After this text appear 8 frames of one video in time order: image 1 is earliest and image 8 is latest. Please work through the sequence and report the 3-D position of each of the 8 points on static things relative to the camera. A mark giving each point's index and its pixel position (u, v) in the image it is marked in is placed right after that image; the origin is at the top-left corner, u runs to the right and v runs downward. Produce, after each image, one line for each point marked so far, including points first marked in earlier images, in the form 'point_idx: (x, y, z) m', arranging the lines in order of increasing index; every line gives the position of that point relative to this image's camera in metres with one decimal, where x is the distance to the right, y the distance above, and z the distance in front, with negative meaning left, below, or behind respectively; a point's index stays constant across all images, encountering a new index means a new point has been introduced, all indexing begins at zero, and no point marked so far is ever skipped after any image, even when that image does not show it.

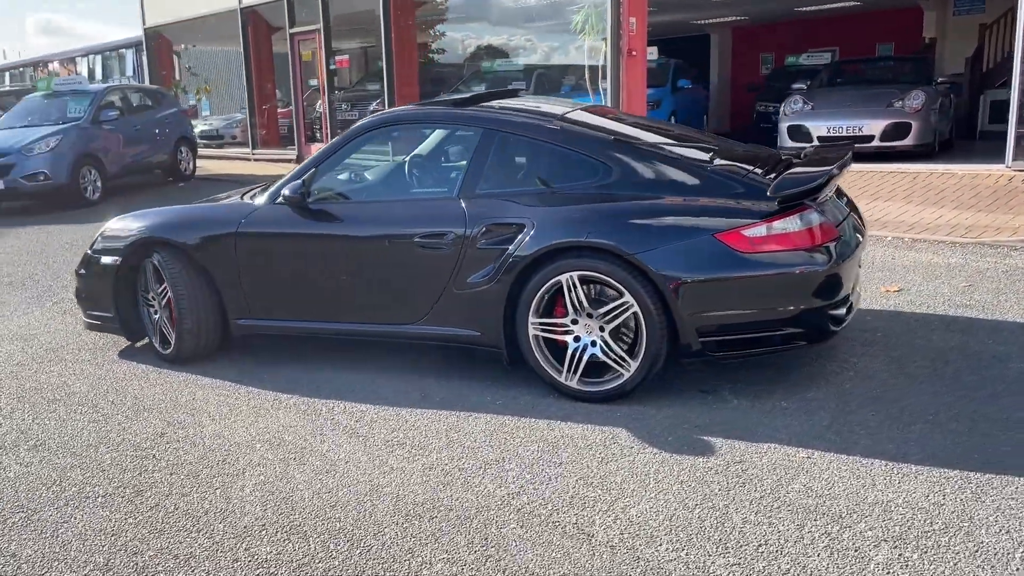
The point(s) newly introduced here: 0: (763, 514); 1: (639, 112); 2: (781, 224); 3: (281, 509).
0: (+0.9, -0.9, +3.3) m
1: (+2.1, +2.9, +14.4) m
2: (+1.3, +0.3, +4.2) m
3: (-1.0, -0.9, +3.6) m
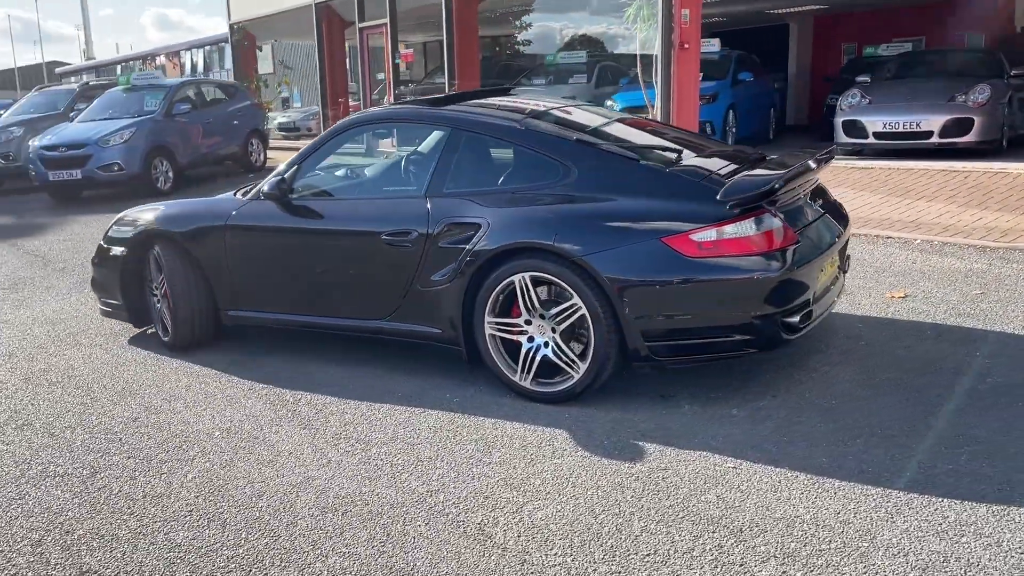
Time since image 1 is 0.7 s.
0: (+0.6, -0.9, +3.2) m
1: (+2.9, +3.0, +14.1) m
2: (+1.1, +0.3, +4.2) m
3: (-1.3, -0.9, +3.7) m
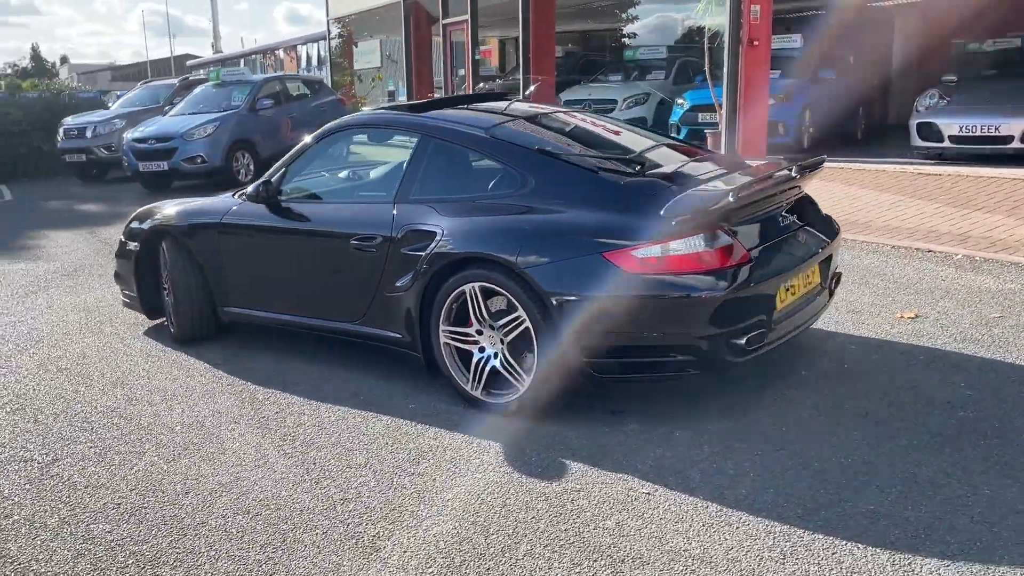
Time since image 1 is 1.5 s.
0: (+0.1, -1.0, +3.2) m
1: (+3.9, +2.9, +13.7) m
2: (+0.8, +0.2, +4.0) m
3: (-1.7, -0.9, +3.9) m
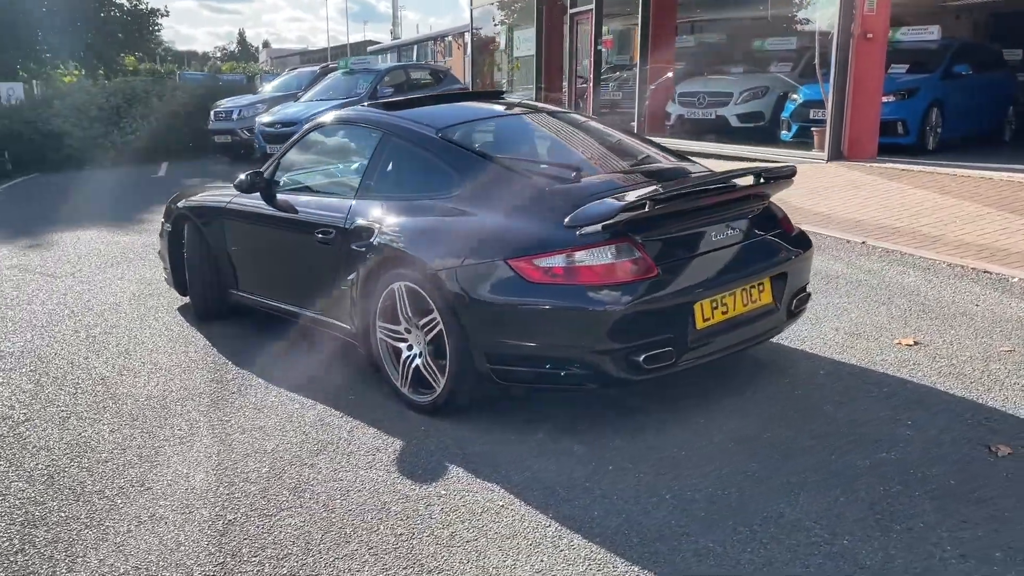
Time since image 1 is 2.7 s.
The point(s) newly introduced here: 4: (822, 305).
0: (-0.5, -1.0, +3.2) m
1: (+5.3, +2.7, +12.8) m
2: (+0.3, +0.2, +3.9) m
3: (-2.1, -0.8, +4.3) m
4: (+2.2, -0.1, +6.1) m
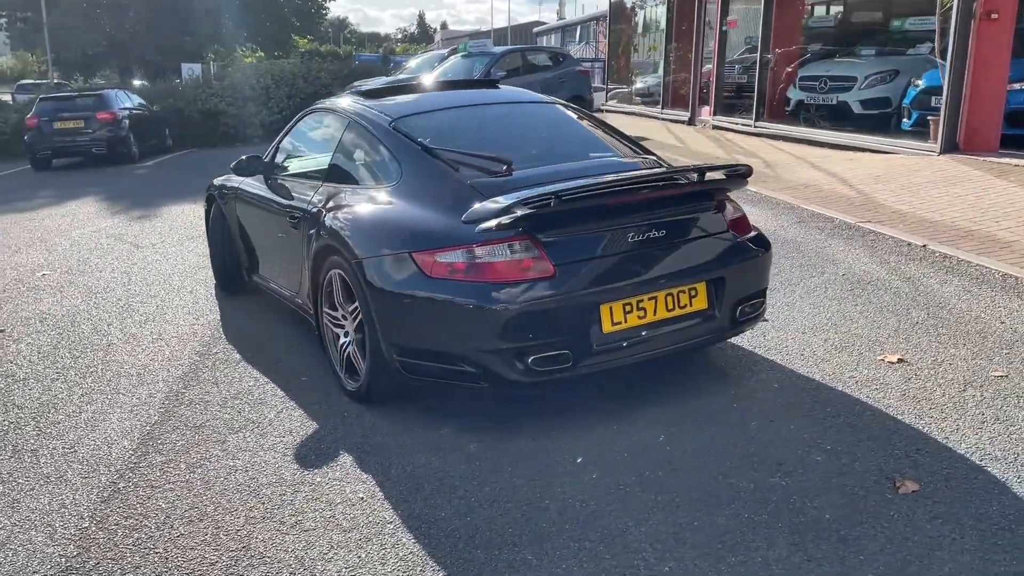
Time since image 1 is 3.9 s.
0: (-1.1, -0.9, +3.3) m
1: (+6.5, +2.7, +11.6) m
2: (-0.1, +0.2, +3.8) m
3: (-2.5, -0.7, +4.7) m
4: (+2.1, -0.2, +5.7) m
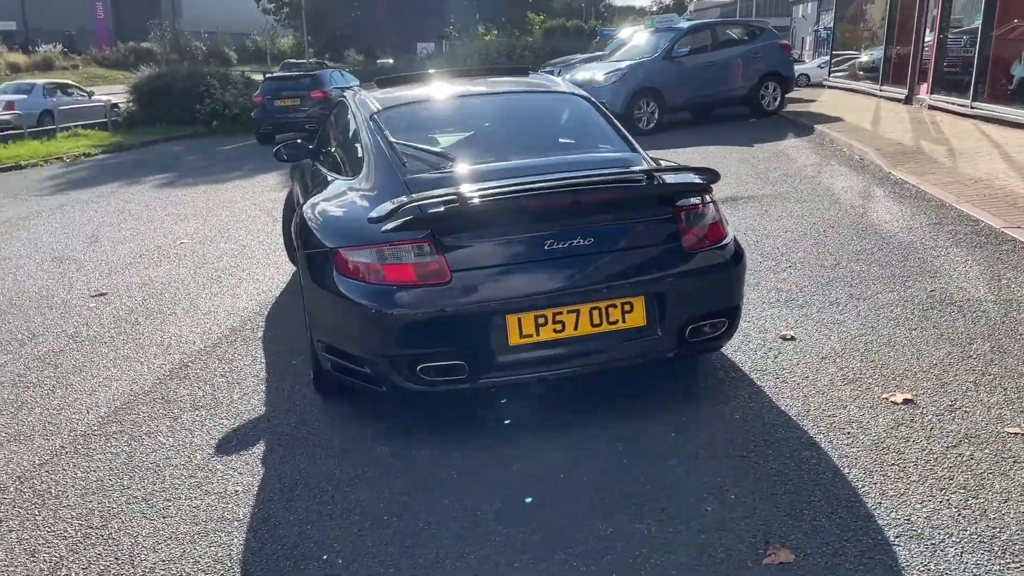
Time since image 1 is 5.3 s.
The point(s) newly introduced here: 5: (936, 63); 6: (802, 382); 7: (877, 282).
0: (-1.7, -0.9, +3.6) m
1: (+8.0, +2.4, +9.4) m
2: (-0.5, +0.2, +3.7) m
3: (-2.7, -0.5, +5.2) m
4: (+2.1, -0.3, +4.9) m
5: (+9.1, +4.8, +18.5) m
6: (+1.5, -0.5, +4.3) m
7: (+2.5, 0.0, +6.0) m
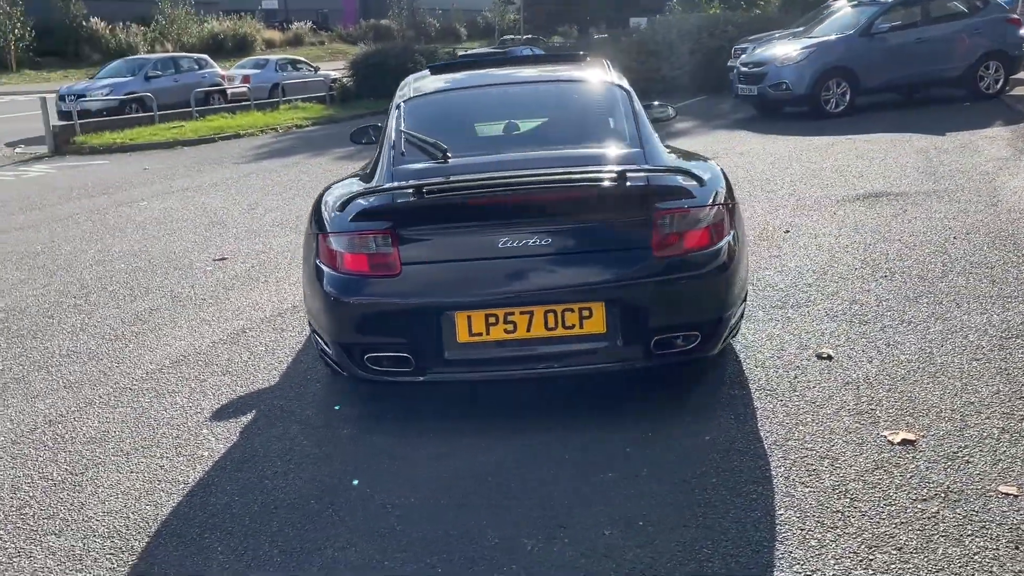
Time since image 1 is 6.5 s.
0: (-1.9, -0.8, +4.0) m
1: (+9.1, +2.0, +7.1) m
2: (-0.7, +0.2, +3.8) m
3: (-2.5, -0.3, +5.8) m
4: (+2.1, -0.4, +4.4) m
5: (+12.5, +4.5, +15.7) m
6: (+1.3, -0.5, +4.0) m
7: (+2.8, -0.1, +5.3) m
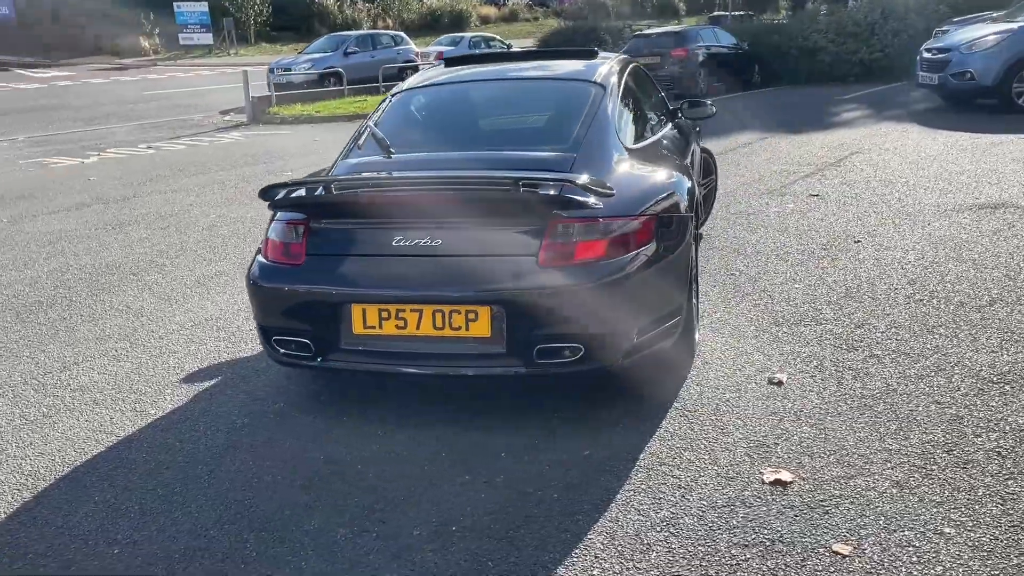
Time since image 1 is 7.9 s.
0: (-2.3, -0.6, +4.6) m
1: (+9.3, +1.3, +5.0) m
2: (-1.1, +0.3, +4.1) m
3: (-2.4, -0.1, +6.4) m
4: (+1.7, -0.5, +4.0) m
5: (+14.8, +3.7, +12.4) m
6: (+0.9, -0.6, +3.8) m
7: (+2.7, -0.3, +4.7) m
